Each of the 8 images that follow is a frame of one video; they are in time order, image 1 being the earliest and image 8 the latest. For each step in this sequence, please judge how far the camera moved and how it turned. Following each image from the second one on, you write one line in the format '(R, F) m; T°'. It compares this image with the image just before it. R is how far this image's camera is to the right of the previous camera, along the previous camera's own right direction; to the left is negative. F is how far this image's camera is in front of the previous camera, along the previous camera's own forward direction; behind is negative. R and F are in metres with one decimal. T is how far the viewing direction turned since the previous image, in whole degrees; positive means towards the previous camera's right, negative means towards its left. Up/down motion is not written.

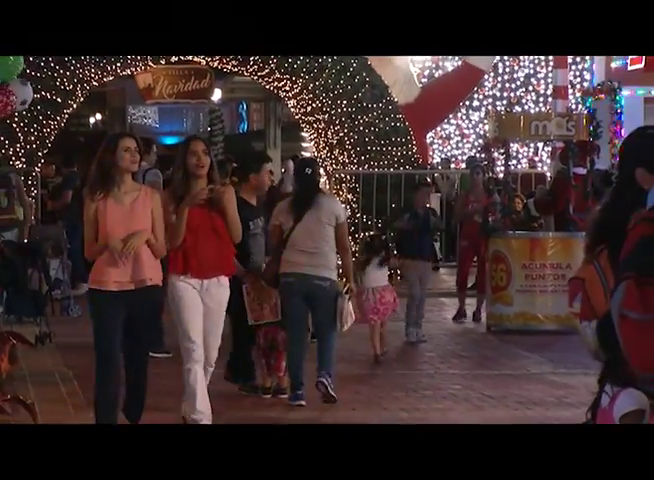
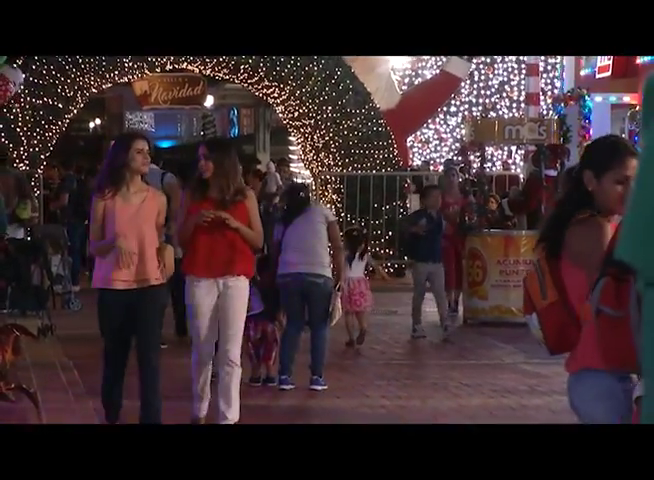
(0.0, -0.3) m; 0°
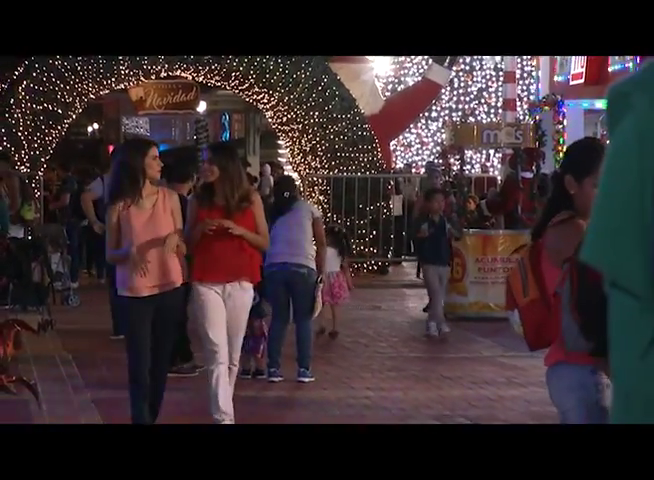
(0.0, -0.3) m; 0°
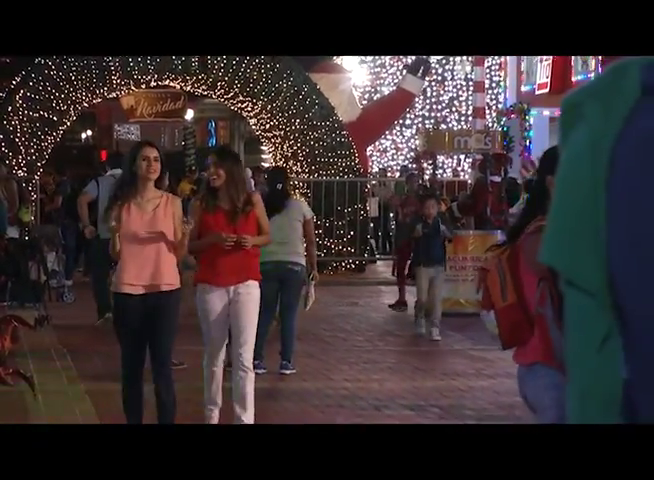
(0.0, -0.3) m; +1°
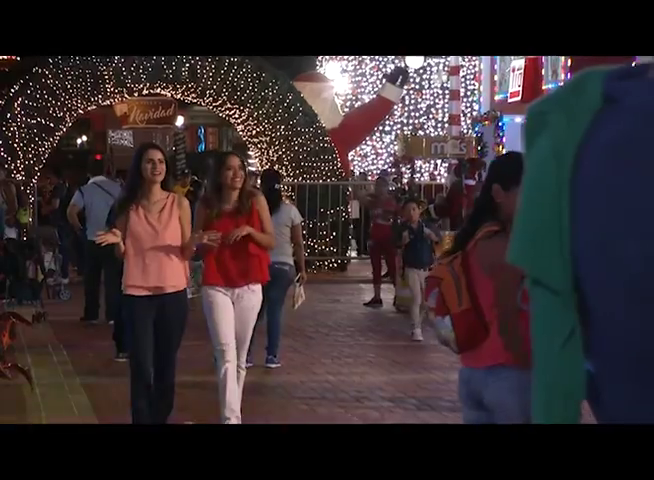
(0.0, -0.3) m; 0°
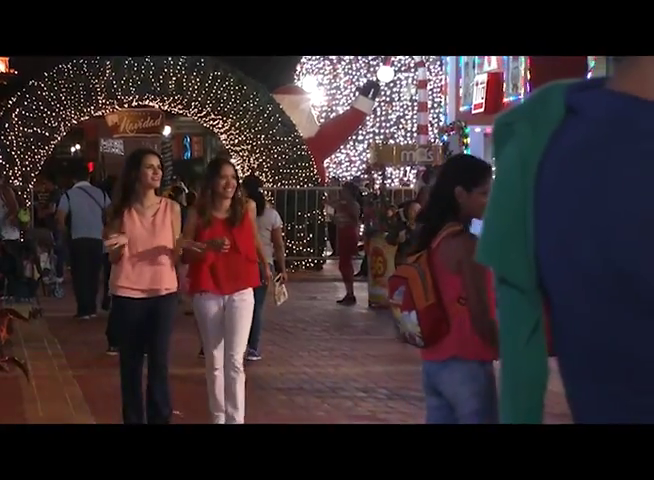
(0.0, -0.5) m; +1°
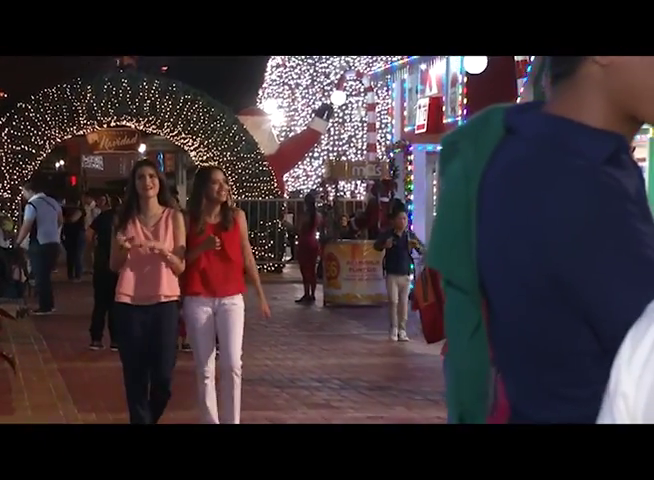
(0.0, -0.8) m; +2°
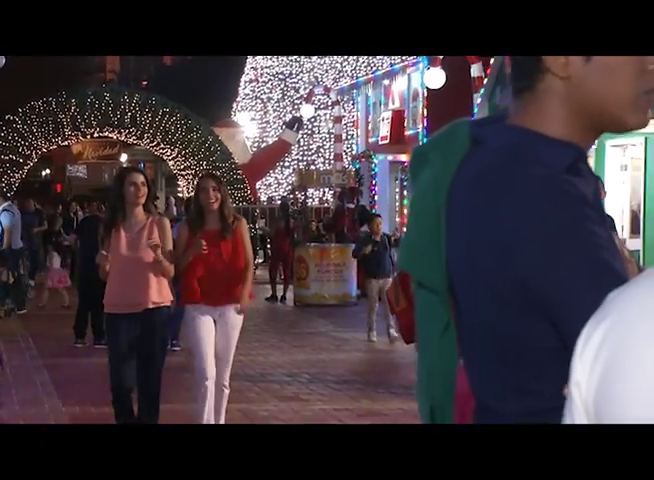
(0.0, -0.5) m; +1°
